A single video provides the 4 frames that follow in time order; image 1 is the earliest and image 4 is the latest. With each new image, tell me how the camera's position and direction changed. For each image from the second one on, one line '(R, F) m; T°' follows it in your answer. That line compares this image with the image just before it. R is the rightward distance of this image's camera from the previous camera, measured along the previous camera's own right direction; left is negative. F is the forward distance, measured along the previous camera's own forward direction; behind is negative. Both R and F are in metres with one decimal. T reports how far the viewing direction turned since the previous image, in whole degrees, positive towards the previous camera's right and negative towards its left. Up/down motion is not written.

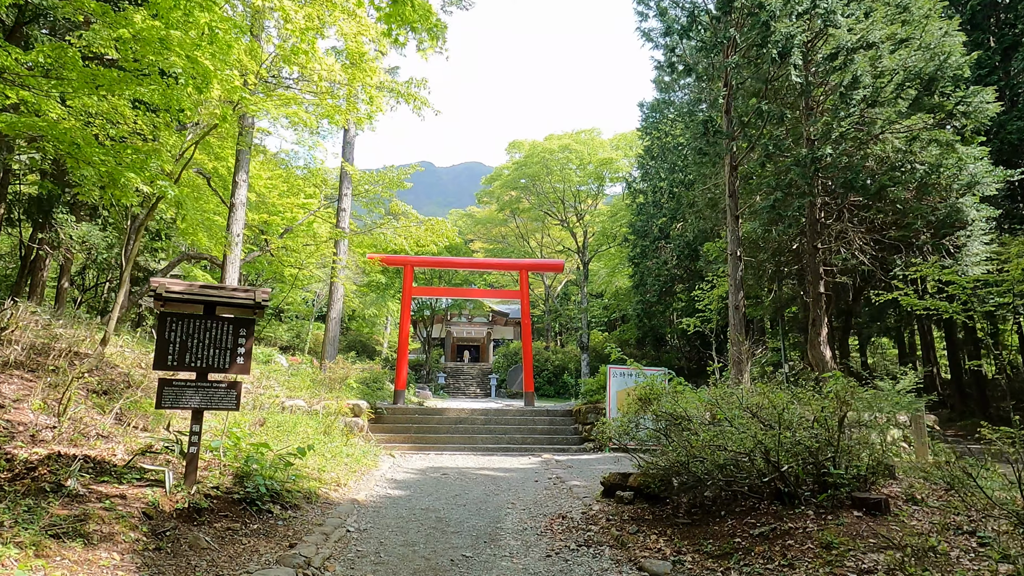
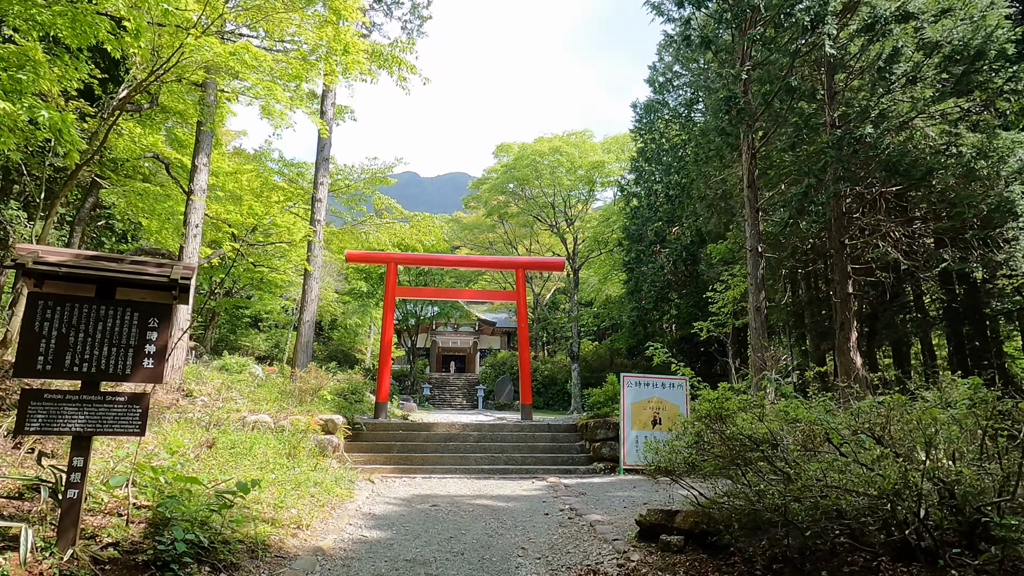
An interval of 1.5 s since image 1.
(-0.1, +1.0) m; +1°
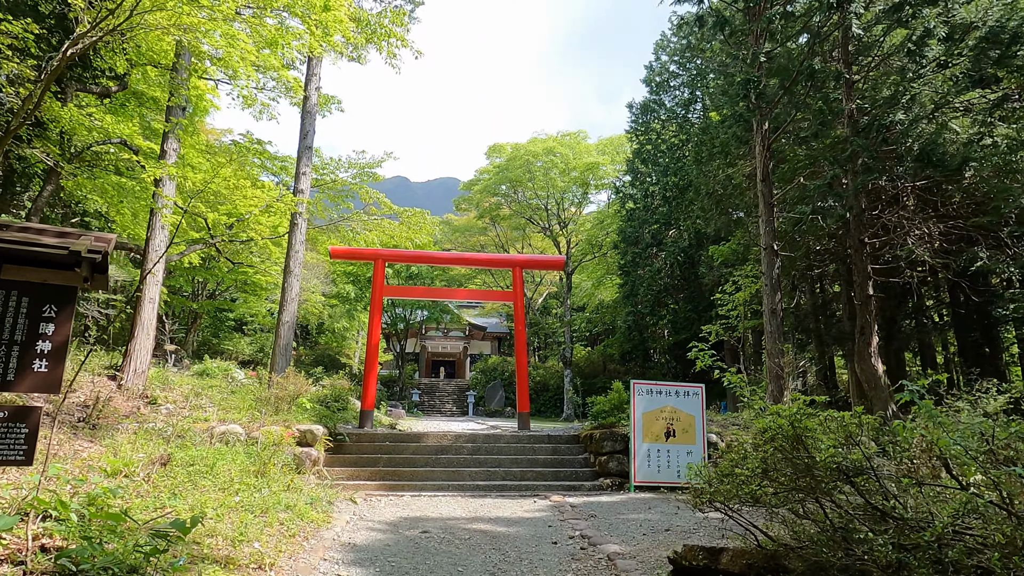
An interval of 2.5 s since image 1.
(-0.1, +0.6) m; +1°
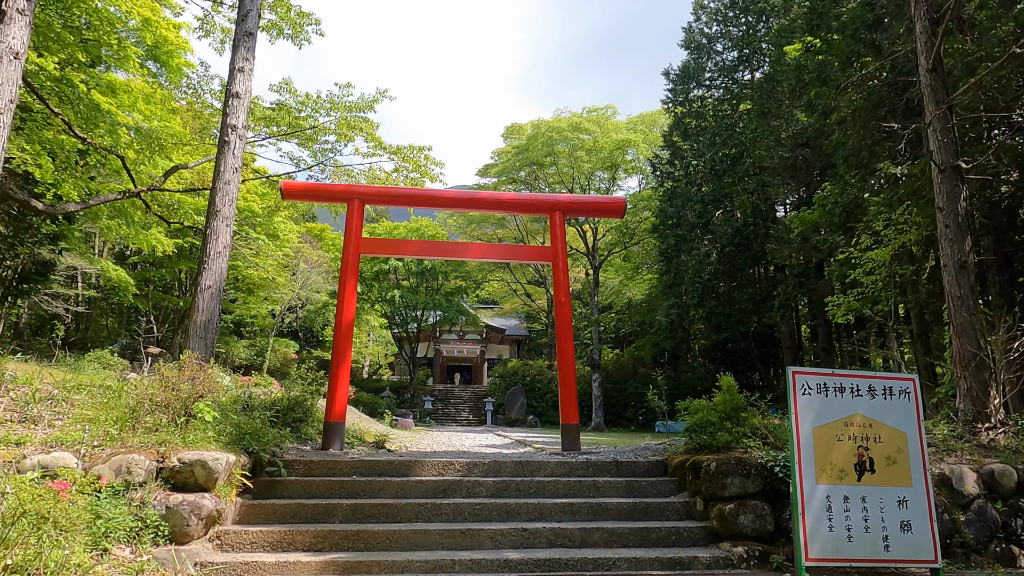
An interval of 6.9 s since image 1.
(-0.2, +2.7) m; -1°
